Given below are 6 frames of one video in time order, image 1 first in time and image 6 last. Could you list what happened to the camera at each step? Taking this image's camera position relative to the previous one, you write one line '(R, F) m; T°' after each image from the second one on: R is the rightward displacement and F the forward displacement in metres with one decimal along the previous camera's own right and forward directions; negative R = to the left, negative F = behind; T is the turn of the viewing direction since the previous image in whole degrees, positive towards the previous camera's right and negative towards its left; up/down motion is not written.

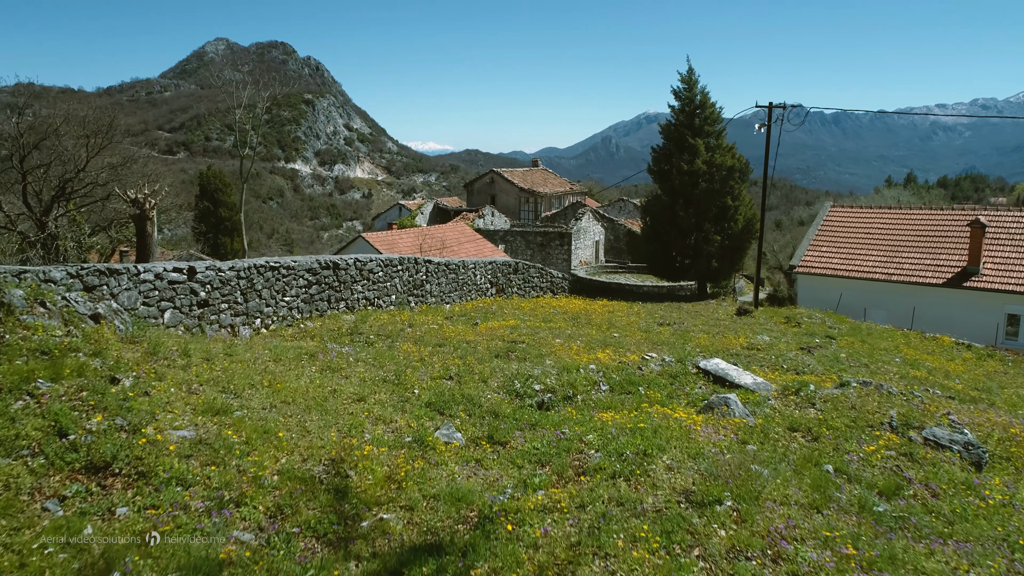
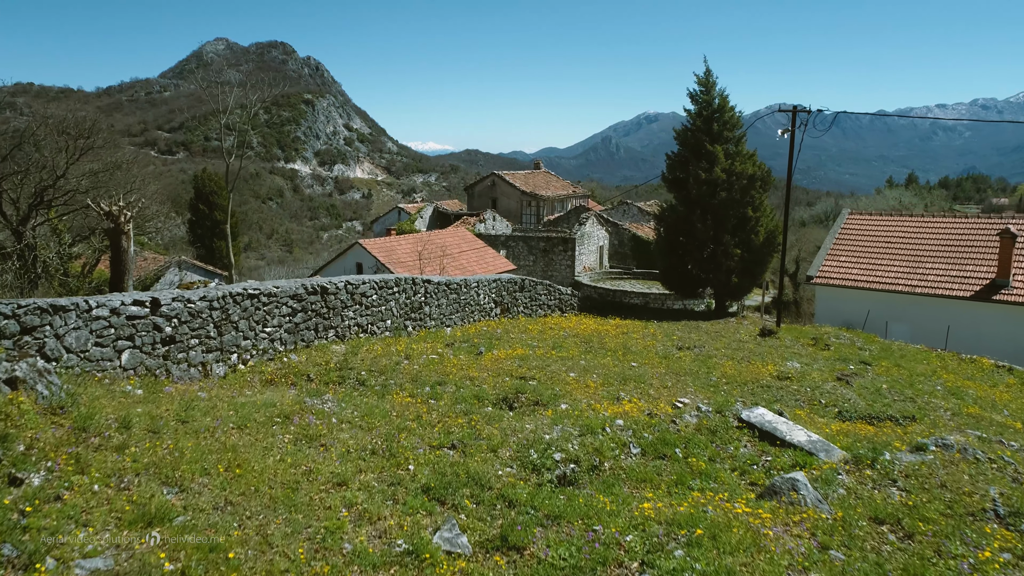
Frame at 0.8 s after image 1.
(-0.1, +1.0) m; 0°
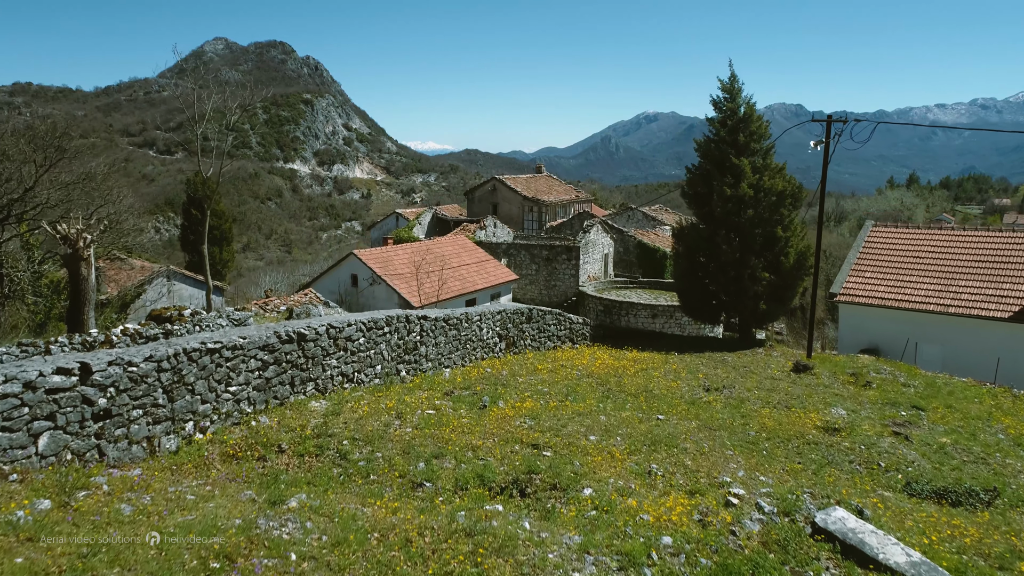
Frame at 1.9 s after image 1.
(-0.1, +1.3) m; 0°
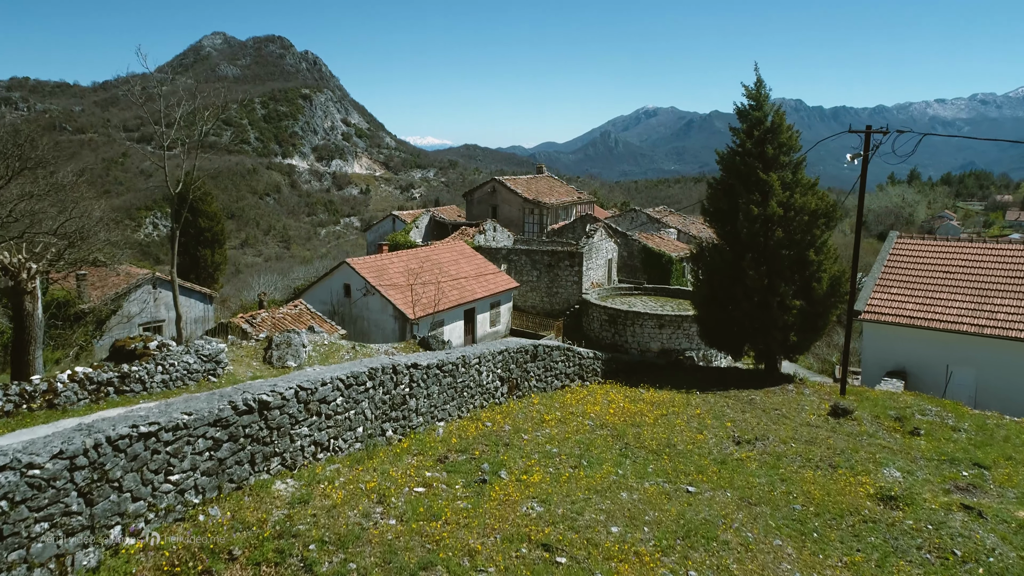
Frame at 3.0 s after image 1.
(0.0, +1.2) m; 0°
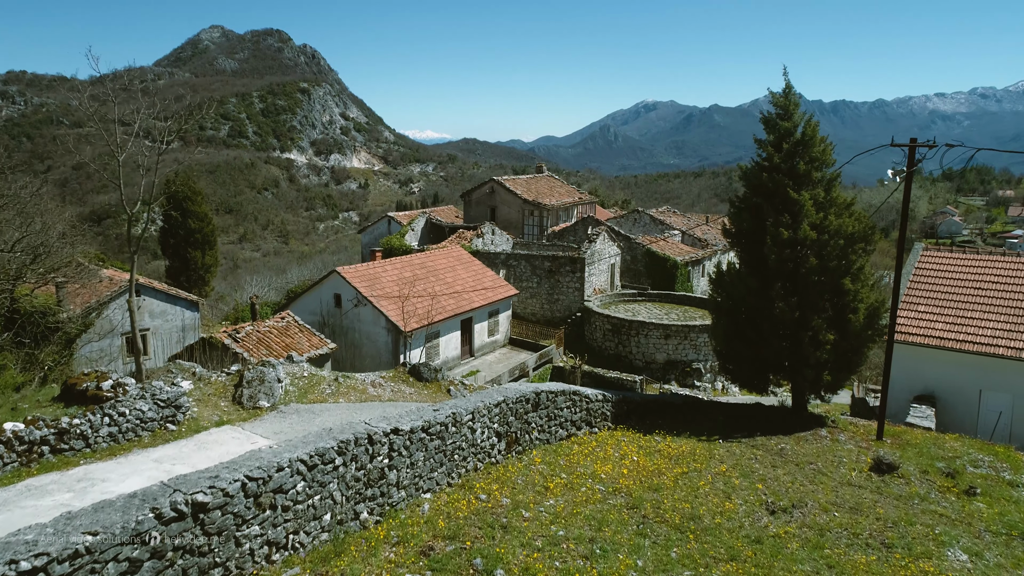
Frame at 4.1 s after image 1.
(0.0, +1.2) m; 0°
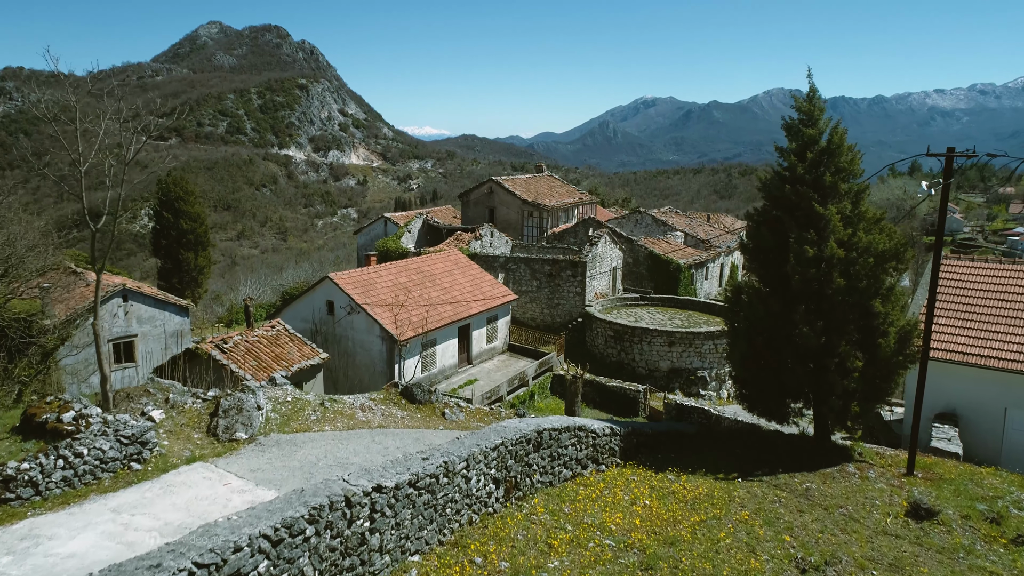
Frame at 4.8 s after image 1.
(0.0, +0.8) m; 0°
